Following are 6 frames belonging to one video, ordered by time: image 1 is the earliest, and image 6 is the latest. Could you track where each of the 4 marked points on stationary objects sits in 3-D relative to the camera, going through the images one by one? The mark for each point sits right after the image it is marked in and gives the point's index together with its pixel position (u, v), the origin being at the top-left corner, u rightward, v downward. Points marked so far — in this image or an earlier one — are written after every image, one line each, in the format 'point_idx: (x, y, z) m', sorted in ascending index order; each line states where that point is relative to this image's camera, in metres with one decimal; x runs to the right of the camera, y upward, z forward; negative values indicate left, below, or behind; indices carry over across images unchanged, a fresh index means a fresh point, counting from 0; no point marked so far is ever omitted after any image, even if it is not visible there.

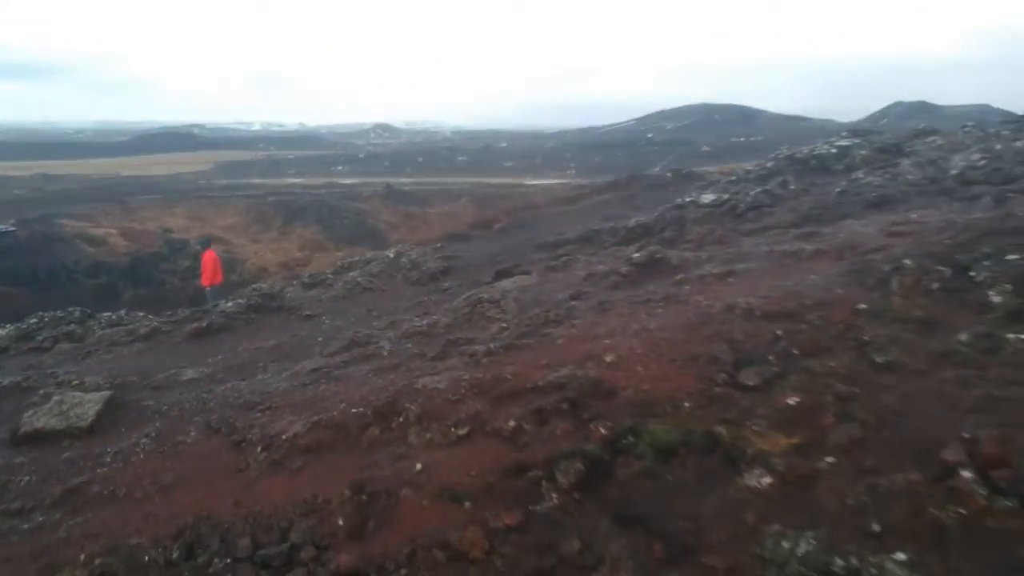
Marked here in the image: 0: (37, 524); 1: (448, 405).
0: (-3.1, -1.5, +6.6) m
1: (-0.4, -0.7, +6.3) m
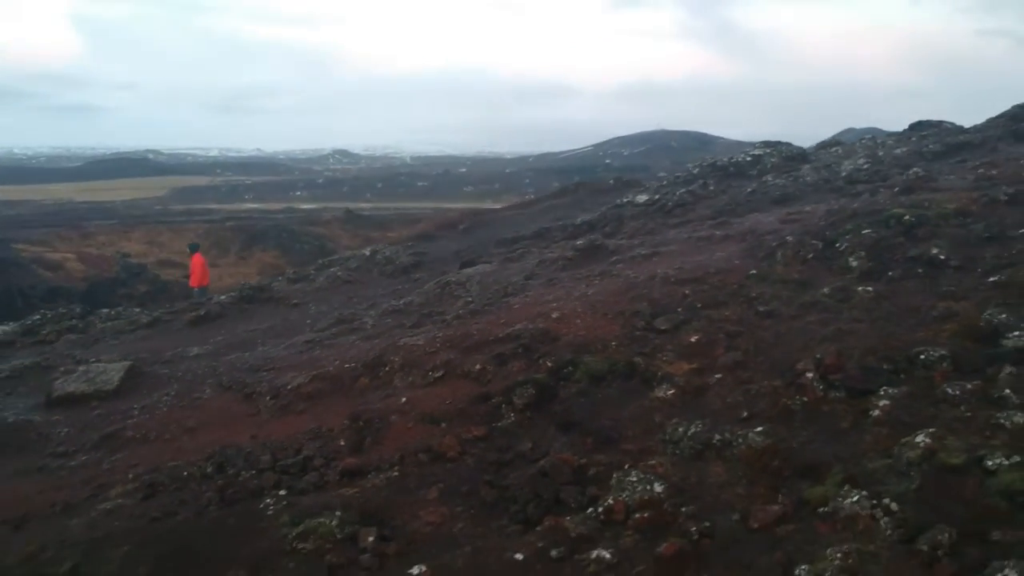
0: (-3.4, -1.4, +7.9) m
1: (-0.6, -0.5, +7.7) m
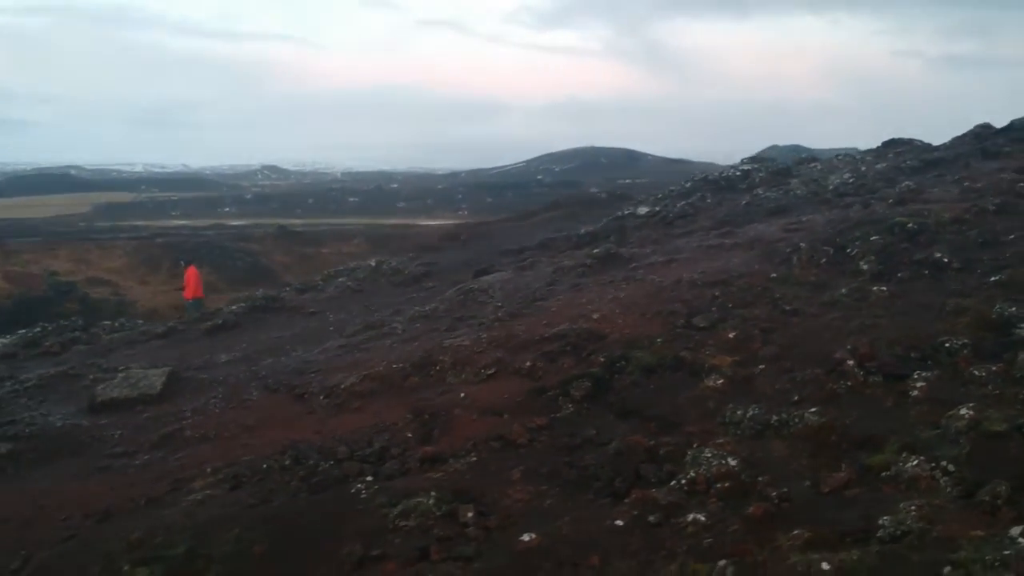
0: (-3.0, -1.4, +8.3) m
1: (-0.3, -0.6, +8.3) m
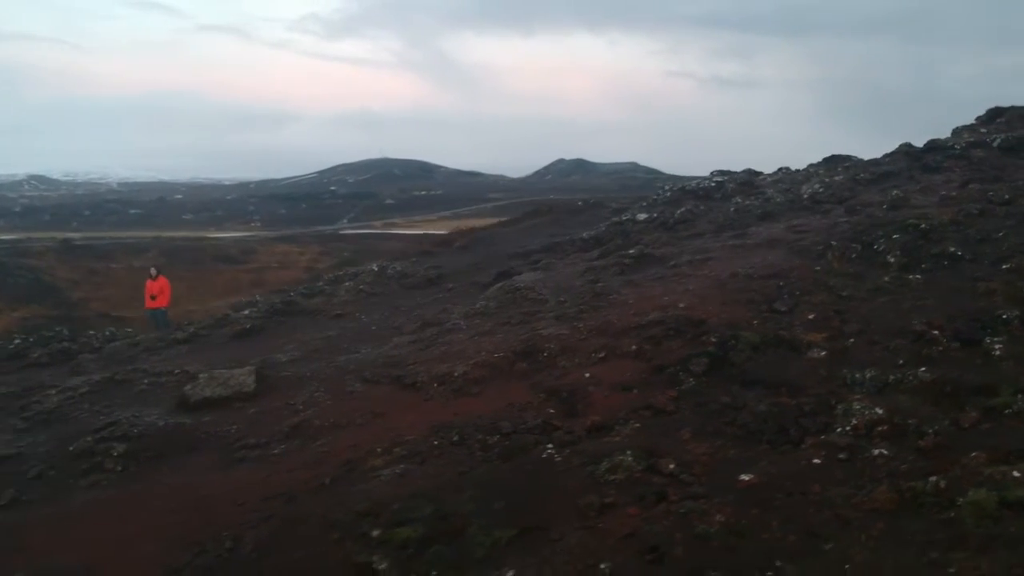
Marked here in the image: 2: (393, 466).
0: (-2.0, -1.4, +8.9) m
1: (+0.6, -0.5, +9.5) m
2: (-0.9, -1.4, +7.9) m
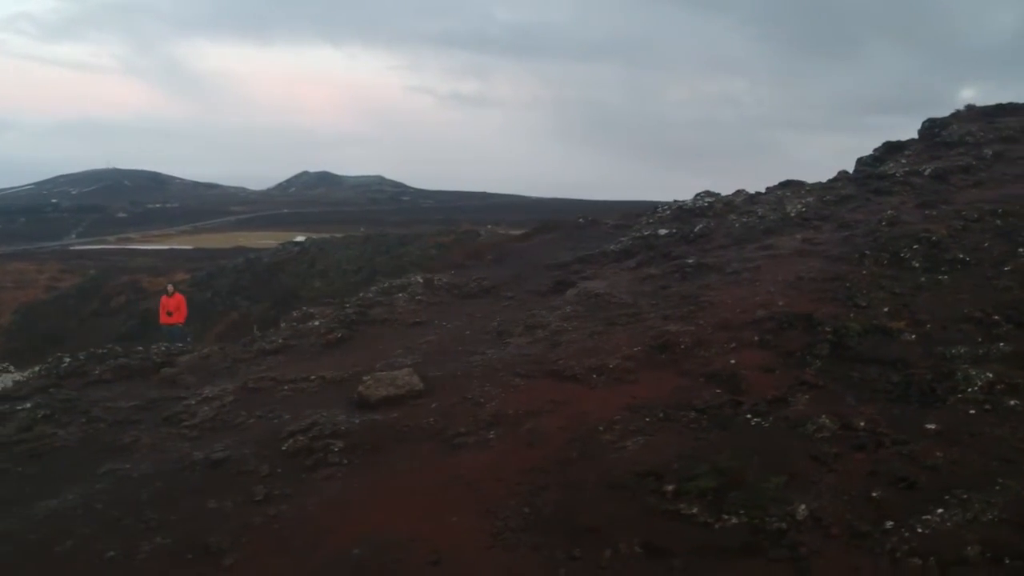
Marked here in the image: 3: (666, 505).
0: (-0.1, -1.5, +10.2) m
1: (+2.2, -0.6, +11.5) m
2: (+1.1, -1.5, +9.6) m
3: (+1.3, -1.8, +8.6) m
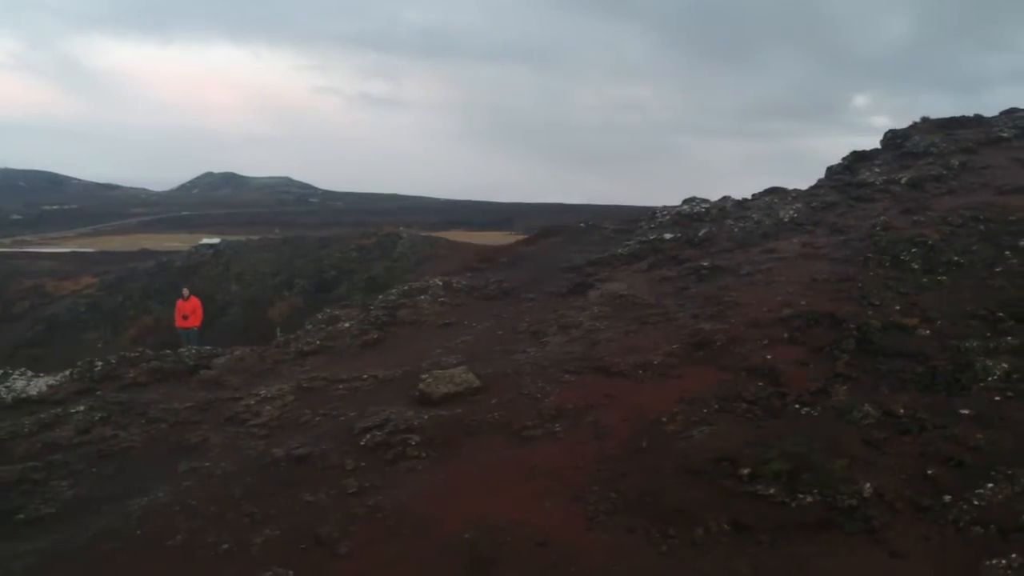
0: (+0.6, -1.5, +10.9) m
1: (+2.8, -0.6, +12.4) m
2: (+1.9, -1.5, +10.4) m
3: (+2.2, -1.8, +9.4) m
